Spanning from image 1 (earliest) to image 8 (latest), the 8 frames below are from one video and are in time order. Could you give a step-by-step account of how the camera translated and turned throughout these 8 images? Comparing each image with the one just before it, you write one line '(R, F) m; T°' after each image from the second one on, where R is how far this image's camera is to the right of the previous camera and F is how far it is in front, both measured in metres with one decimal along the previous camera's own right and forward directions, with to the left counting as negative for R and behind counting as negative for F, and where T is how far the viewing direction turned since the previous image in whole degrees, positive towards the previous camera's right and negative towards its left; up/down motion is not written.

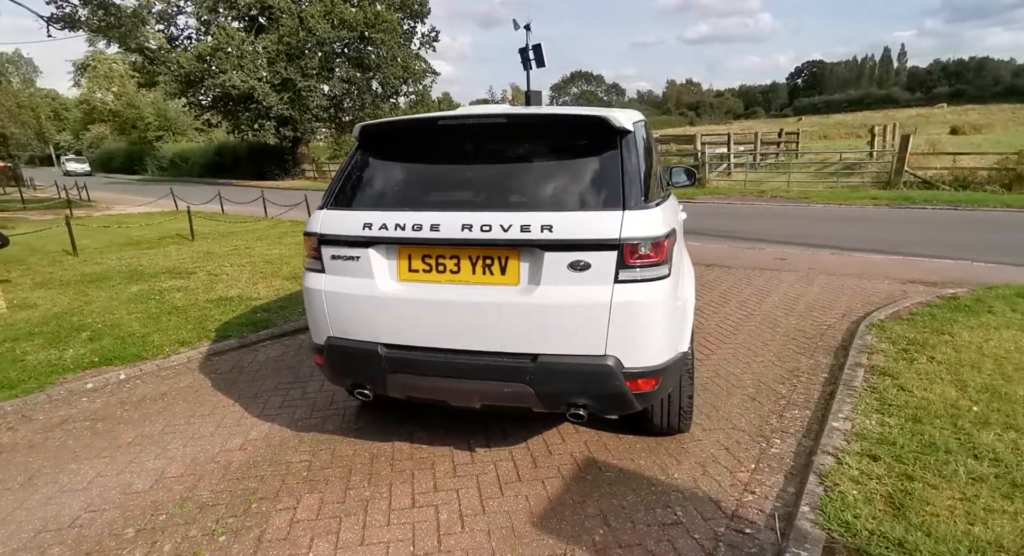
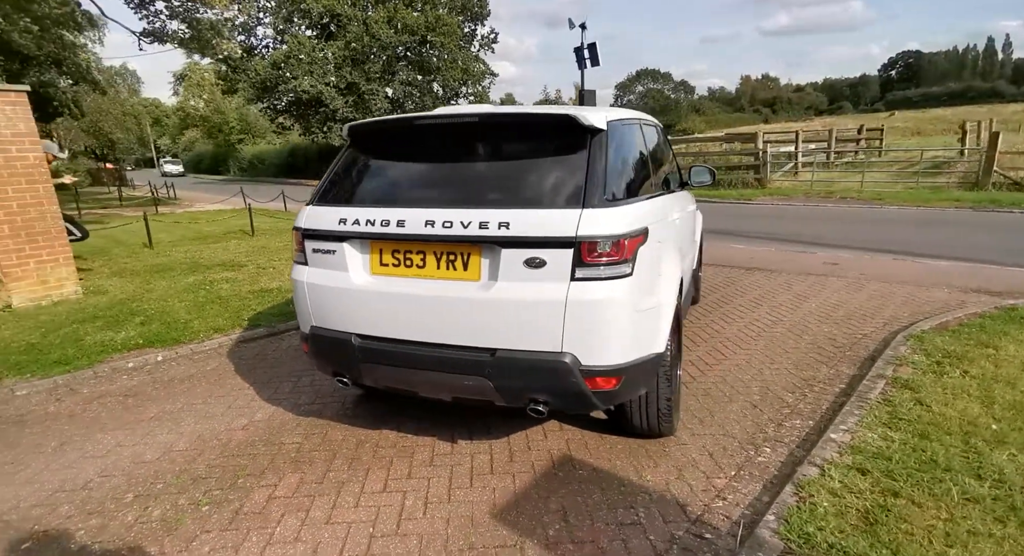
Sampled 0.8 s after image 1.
(+0.4, 0.0) m; -6°
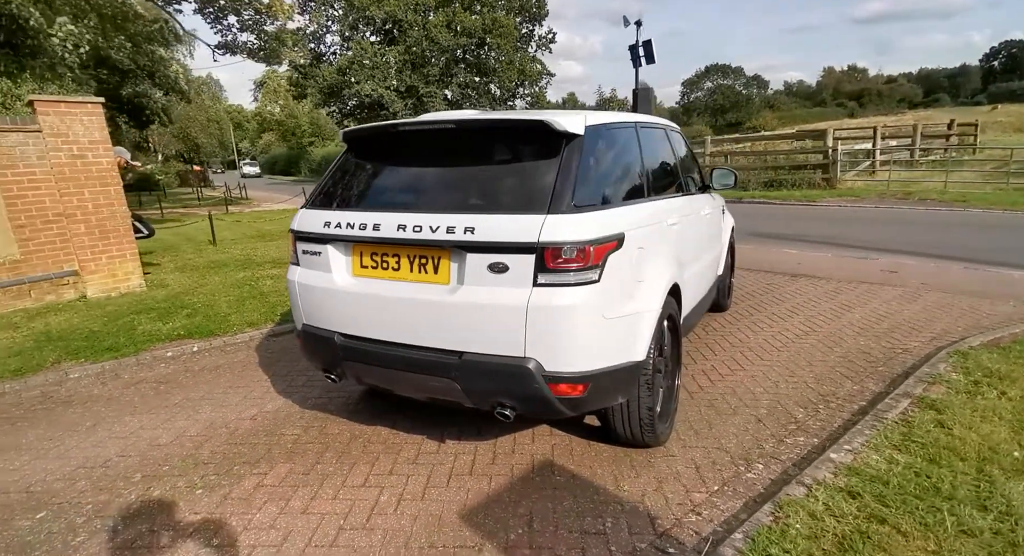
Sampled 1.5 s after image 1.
(+0.4, 0.0) m; -6°
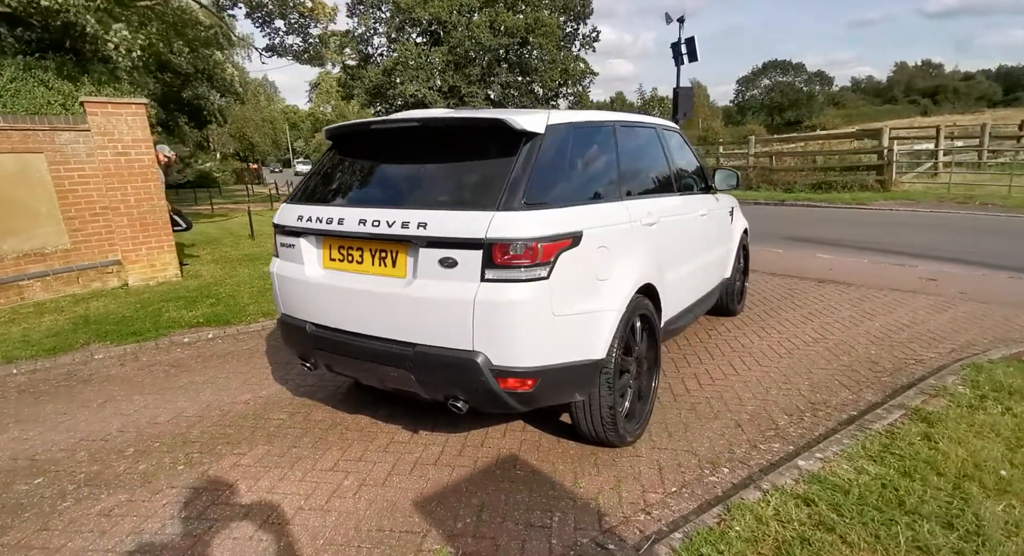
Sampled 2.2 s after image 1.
(+0.4, 0.0) m; -5°
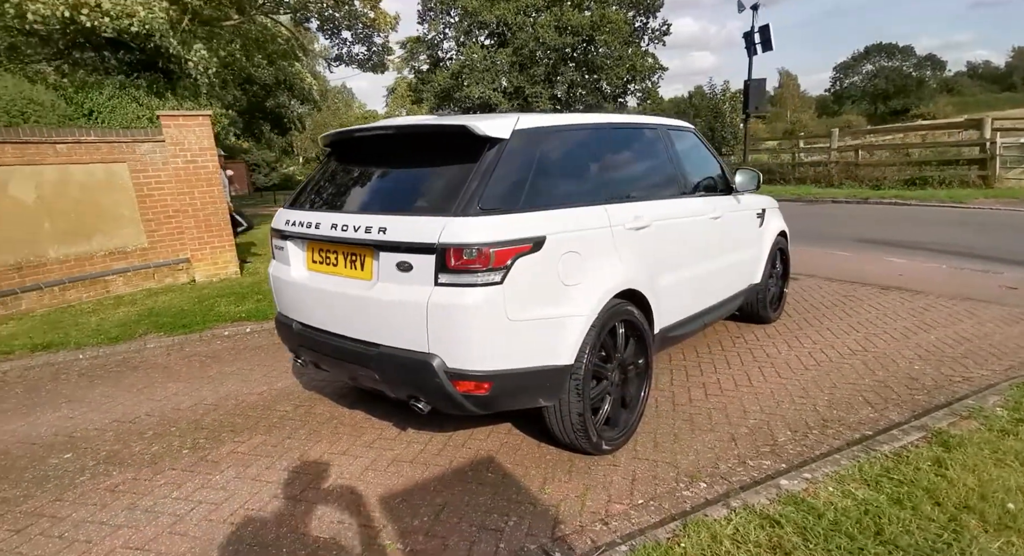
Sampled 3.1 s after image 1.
(+0.5, 0.0) m; -7°
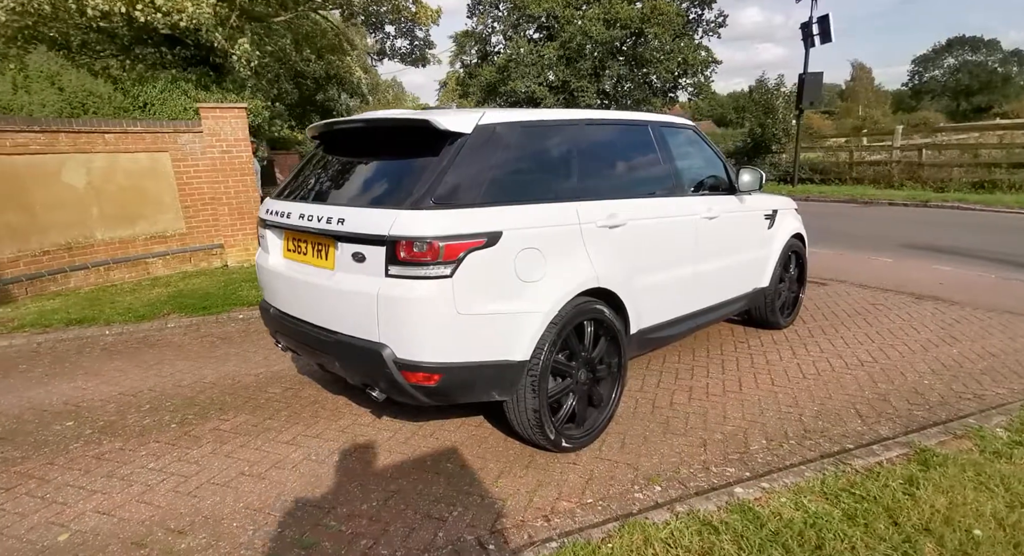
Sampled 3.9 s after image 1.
(+0.4, 0.0) m; -5°
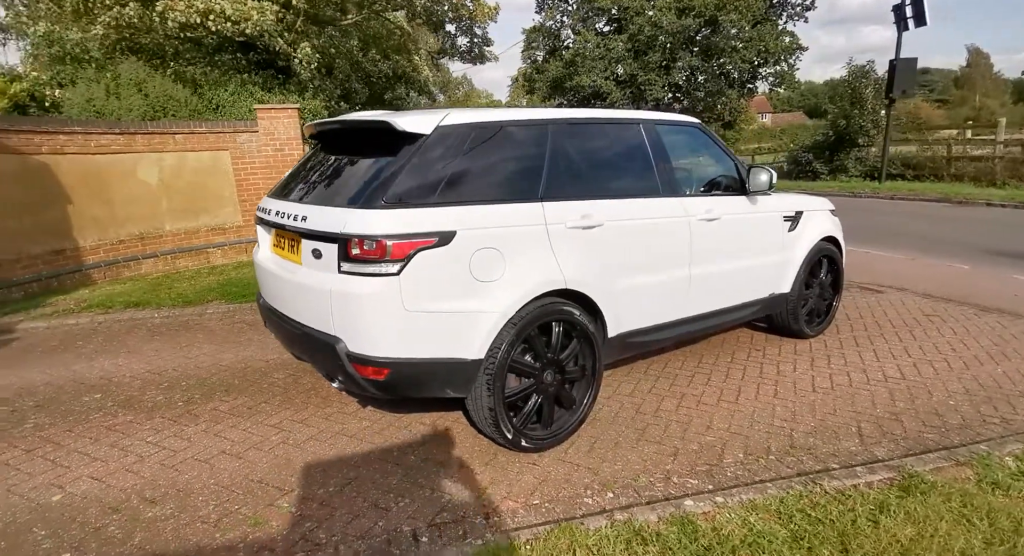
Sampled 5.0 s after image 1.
(+0.5, 0.0) m; -7°
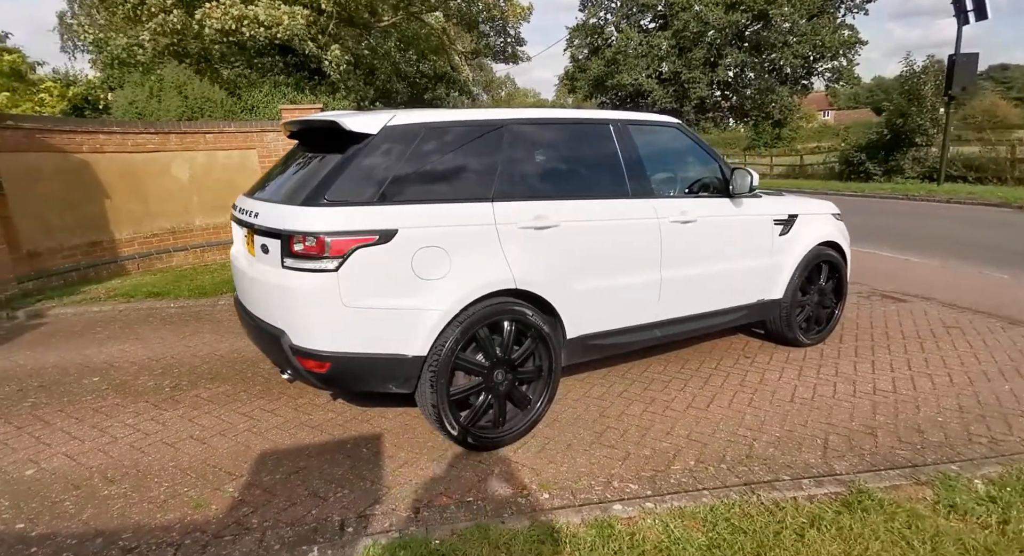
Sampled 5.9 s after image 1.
(+0.5, 0.0) m; -5°
